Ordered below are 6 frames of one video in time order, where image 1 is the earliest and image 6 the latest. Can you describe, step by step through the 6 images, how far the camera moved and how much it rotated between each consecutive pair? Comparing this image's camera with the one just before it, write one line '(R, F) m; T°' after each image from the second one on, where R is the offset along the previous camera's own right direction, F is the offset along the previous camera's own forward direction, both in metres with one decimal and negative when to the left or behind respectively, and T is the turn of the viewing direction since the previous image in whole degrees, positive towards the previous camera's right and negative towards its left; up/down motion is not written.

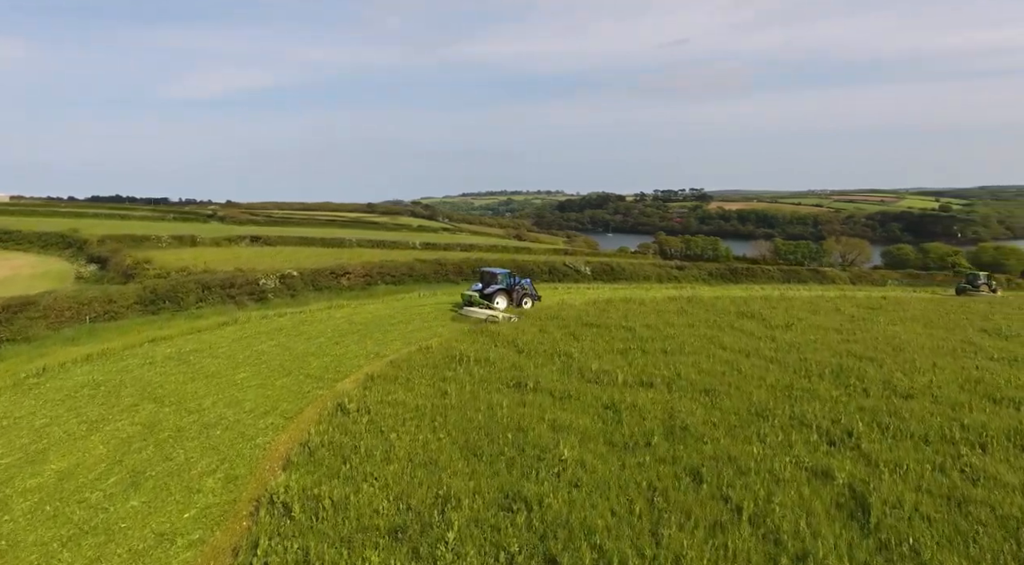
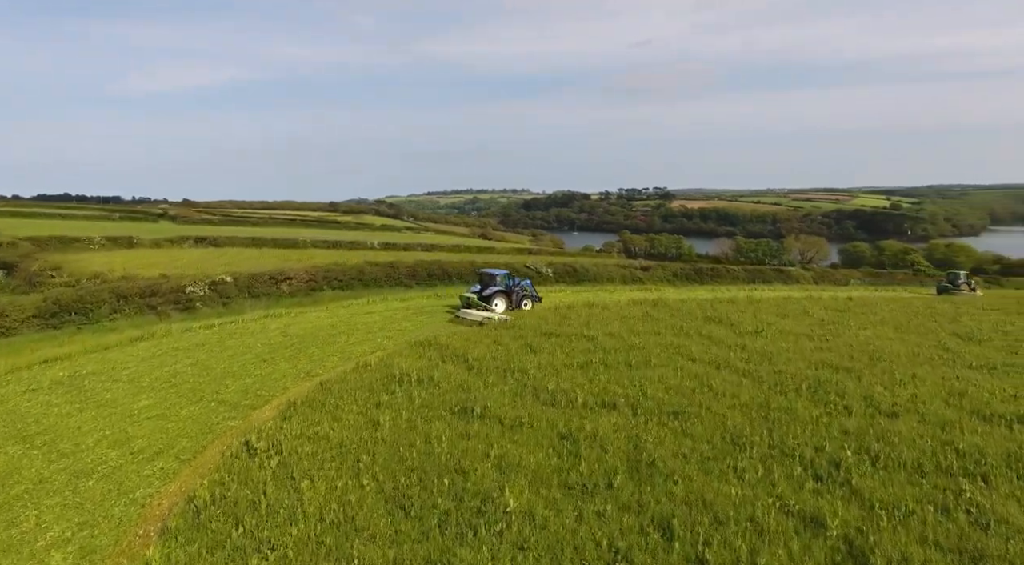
(+0.3, +1.5) m; +3°
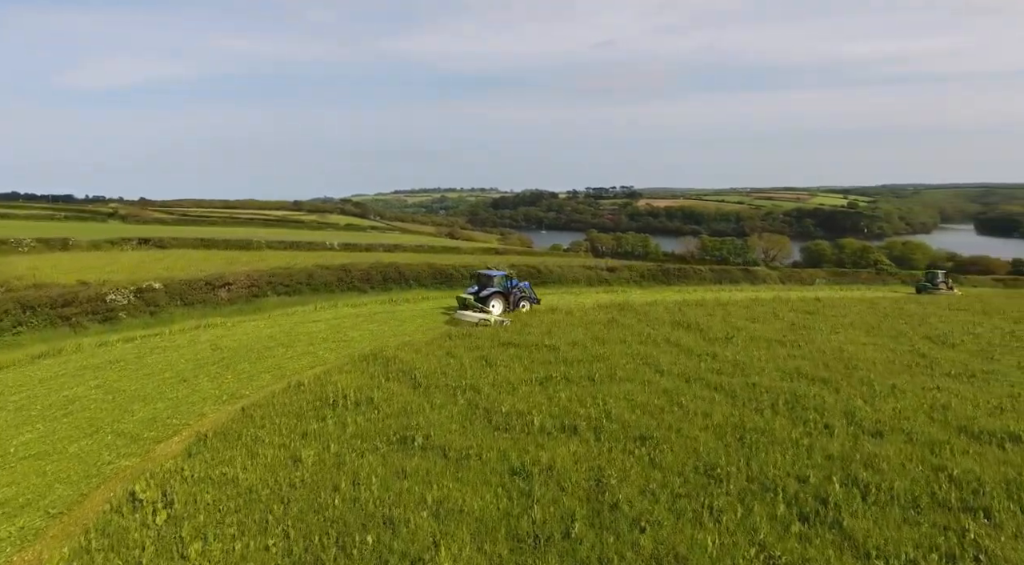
(+0.3, +1.3) m; +3°
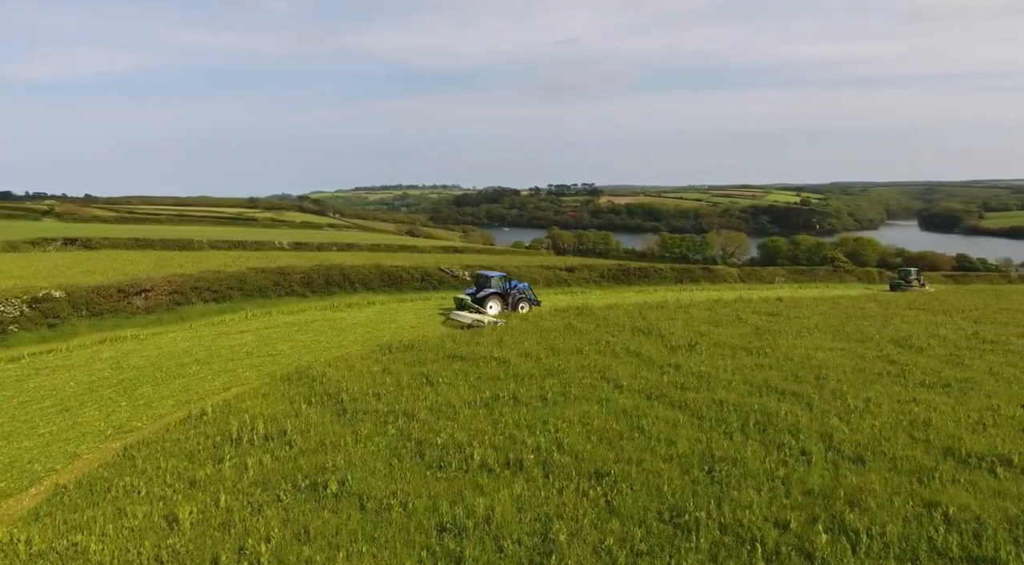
(+0.4, +1.5) m; +3°
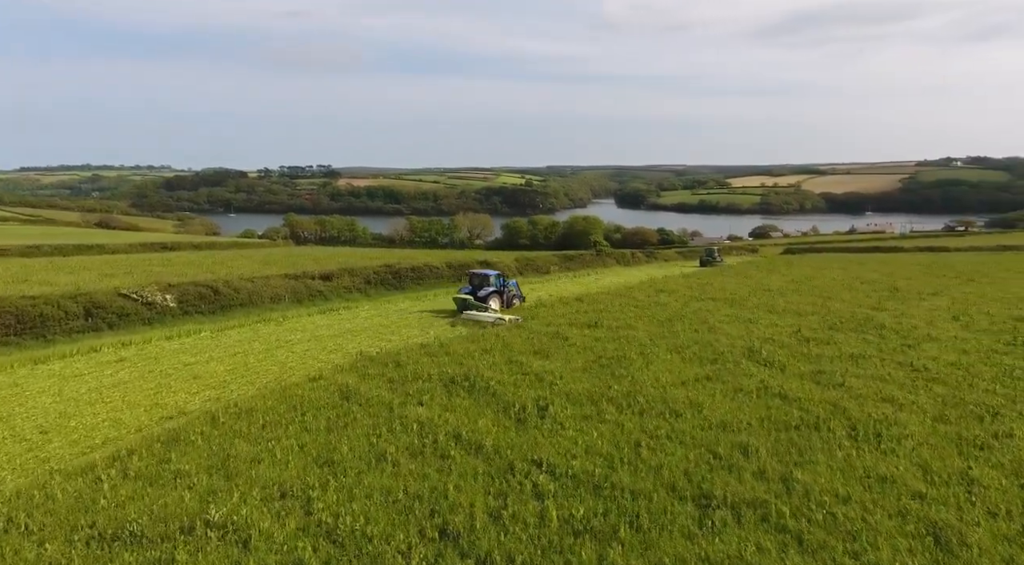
(+0.1, +7.5) m; +20°
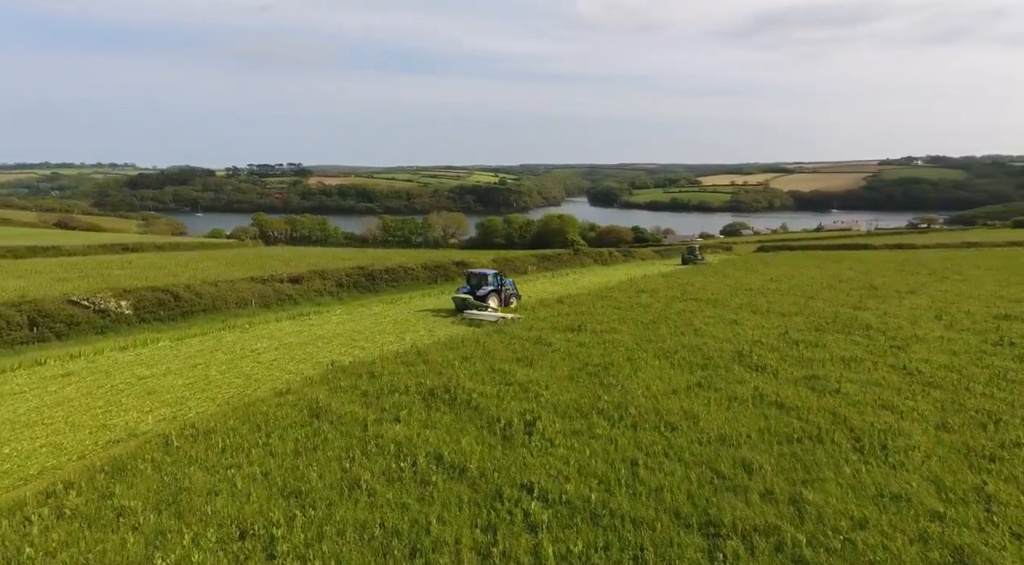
(-0.2, +0.9) m; +2°
